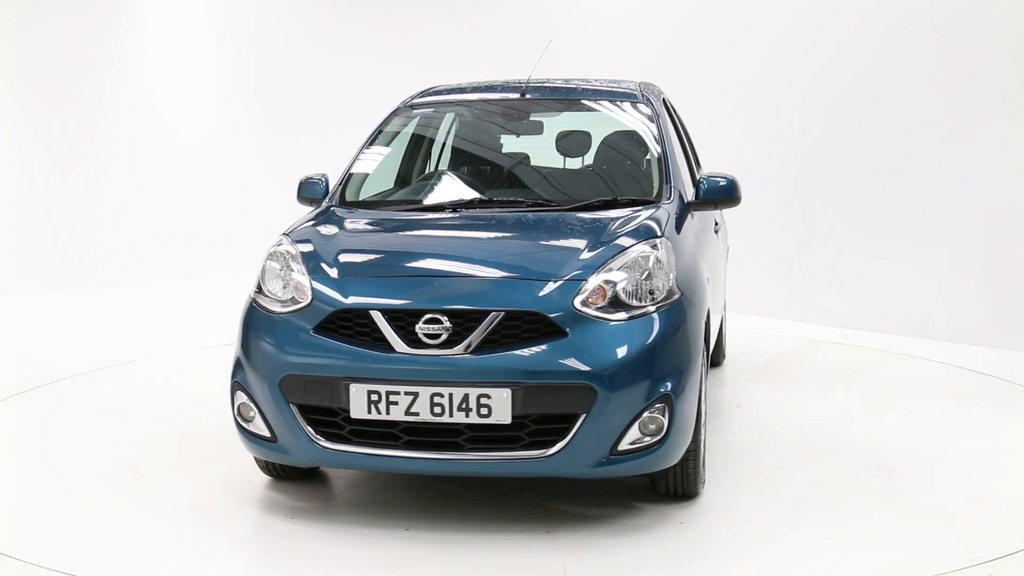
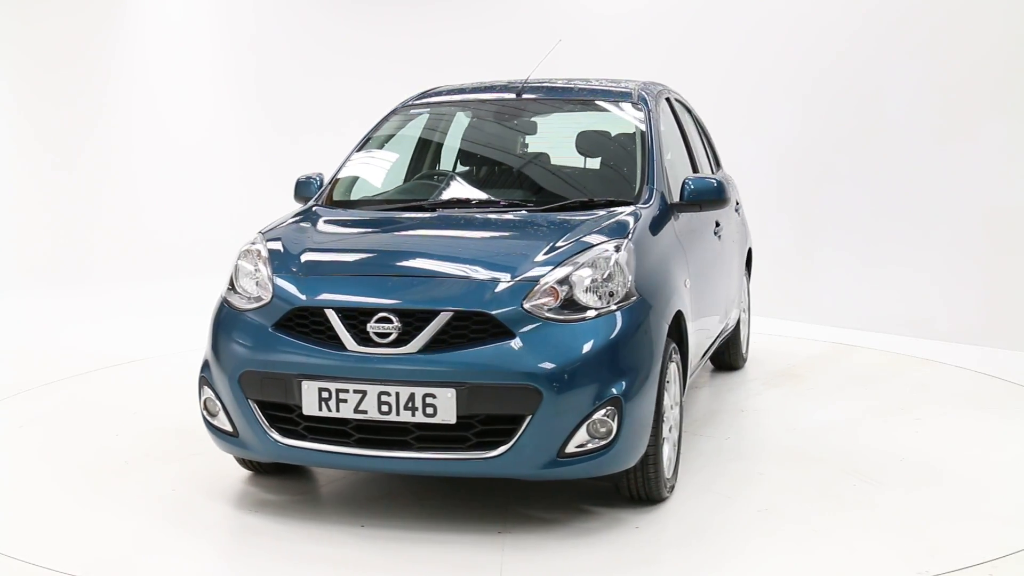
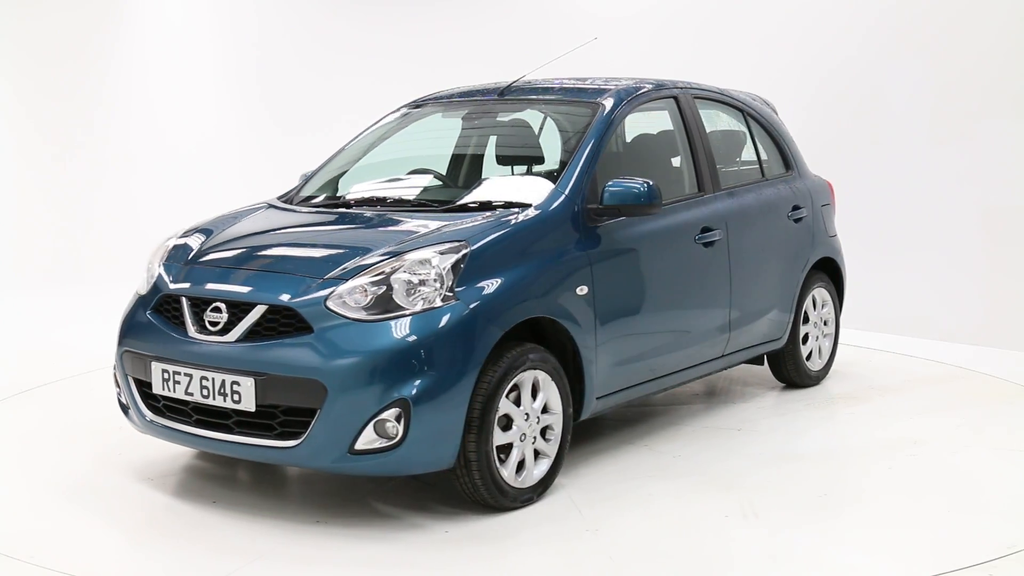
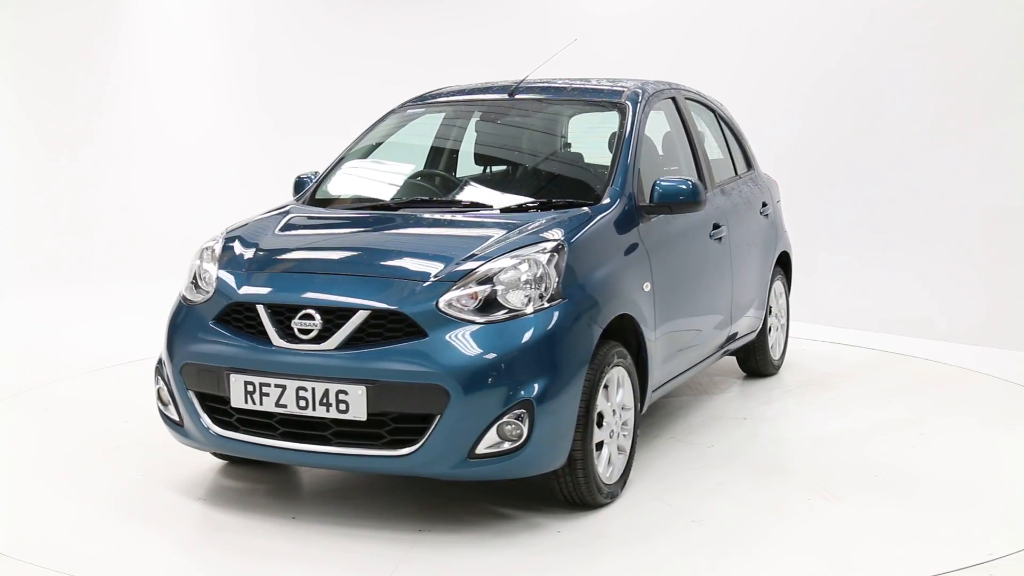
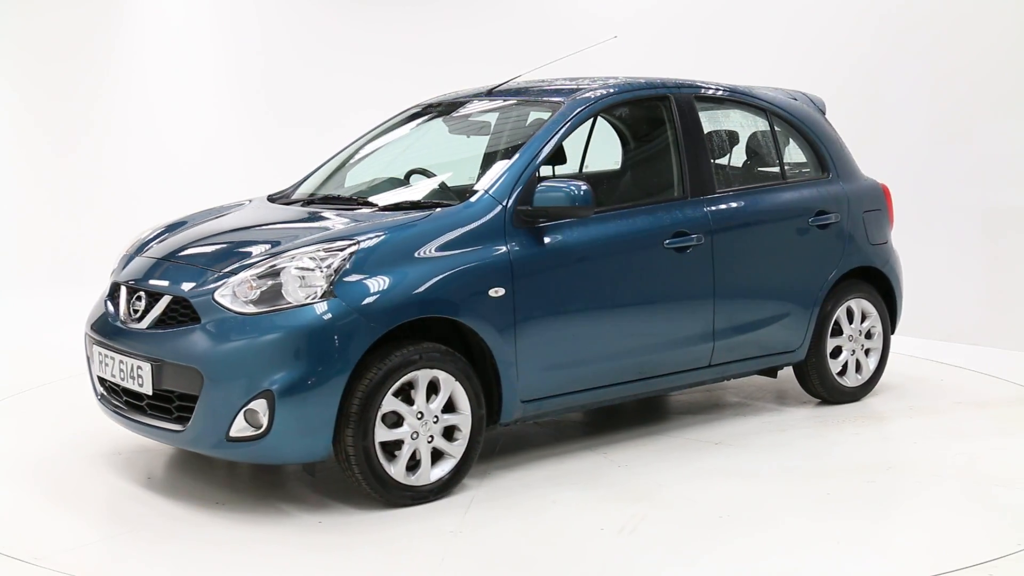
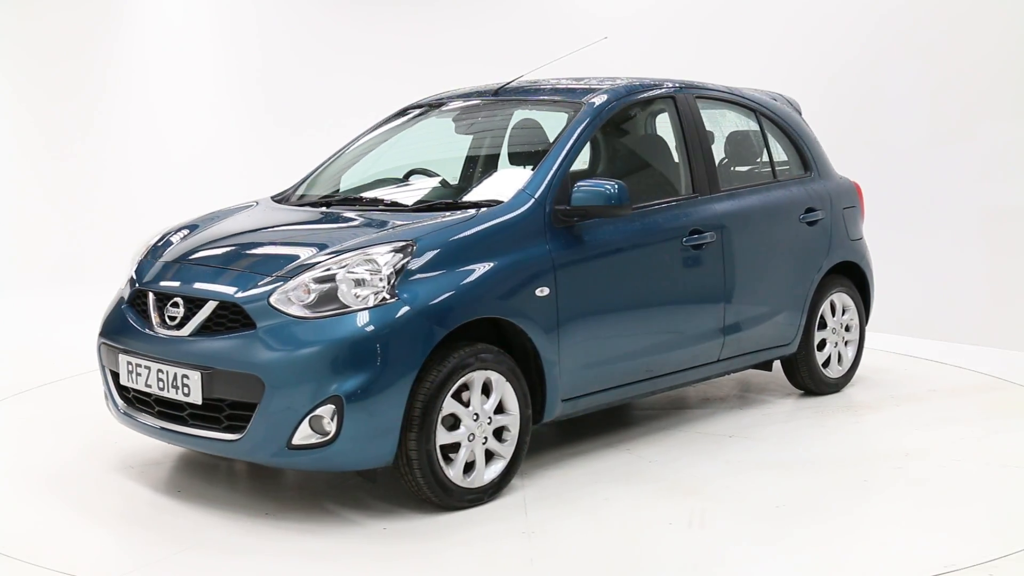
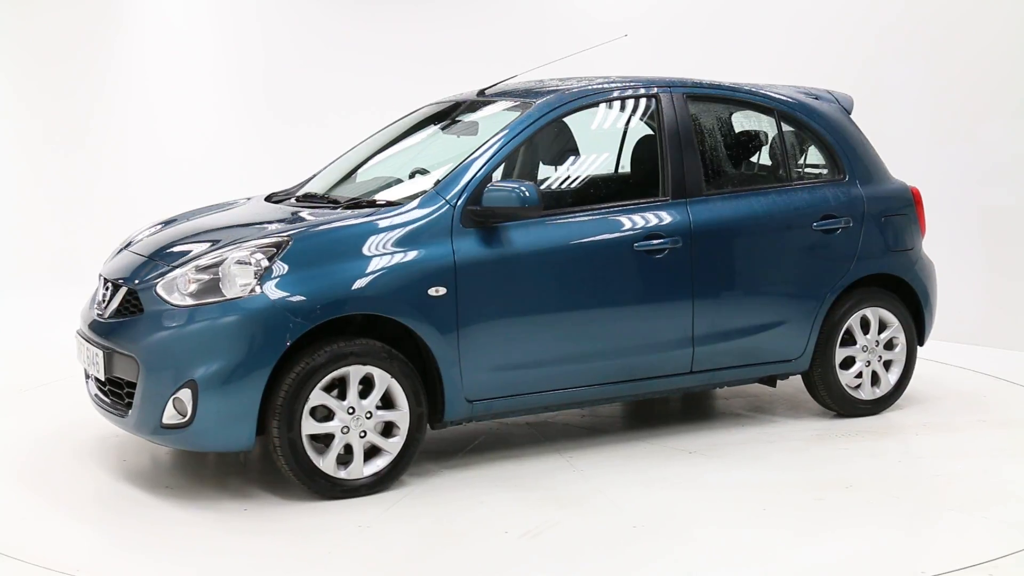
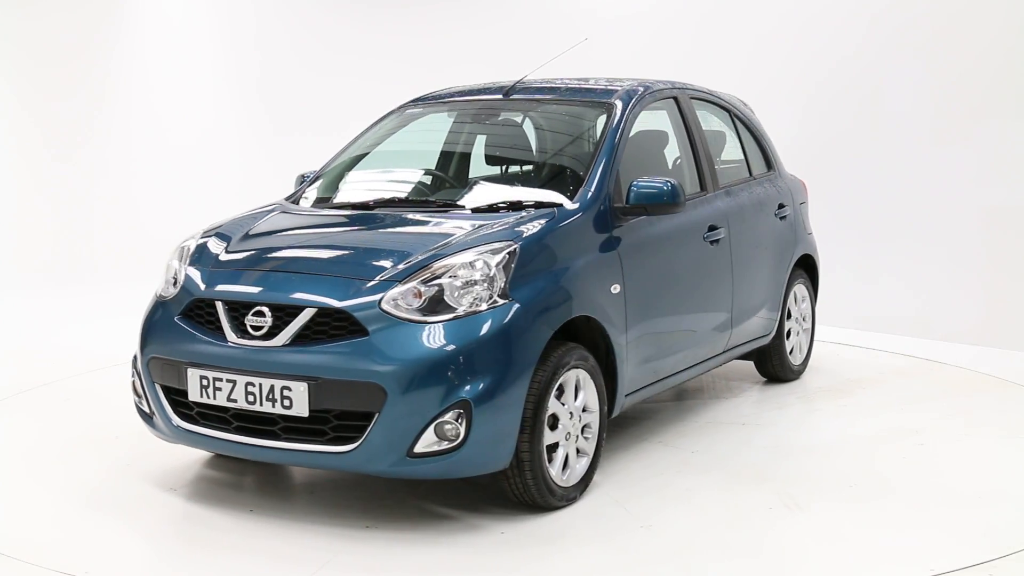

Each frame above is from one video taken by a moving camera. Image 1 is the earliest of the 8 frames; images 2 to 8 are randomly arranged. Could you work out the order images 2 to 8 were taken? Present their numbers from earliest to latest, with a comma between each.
2, 4, 8, 3, 6, 5, 7
